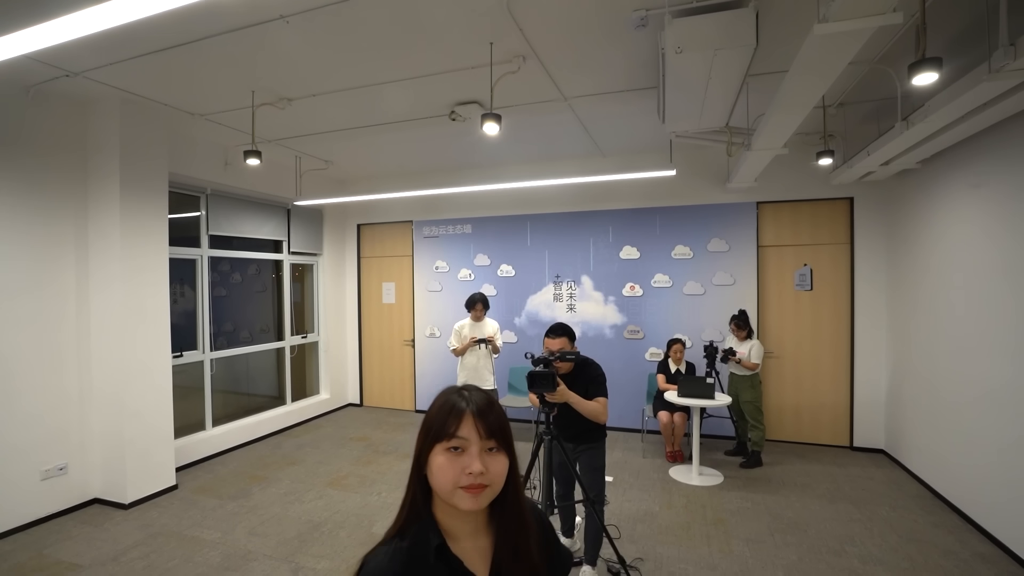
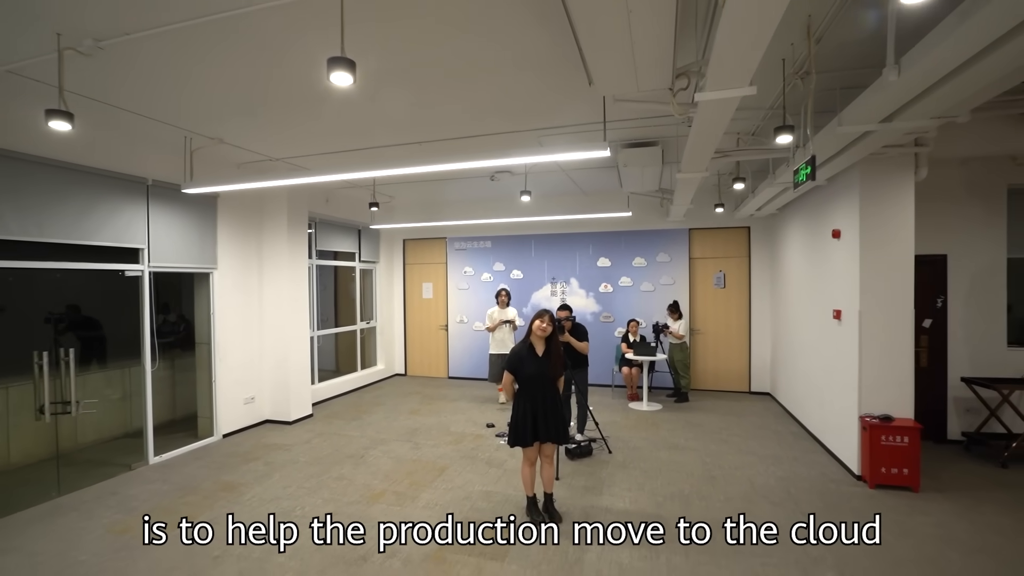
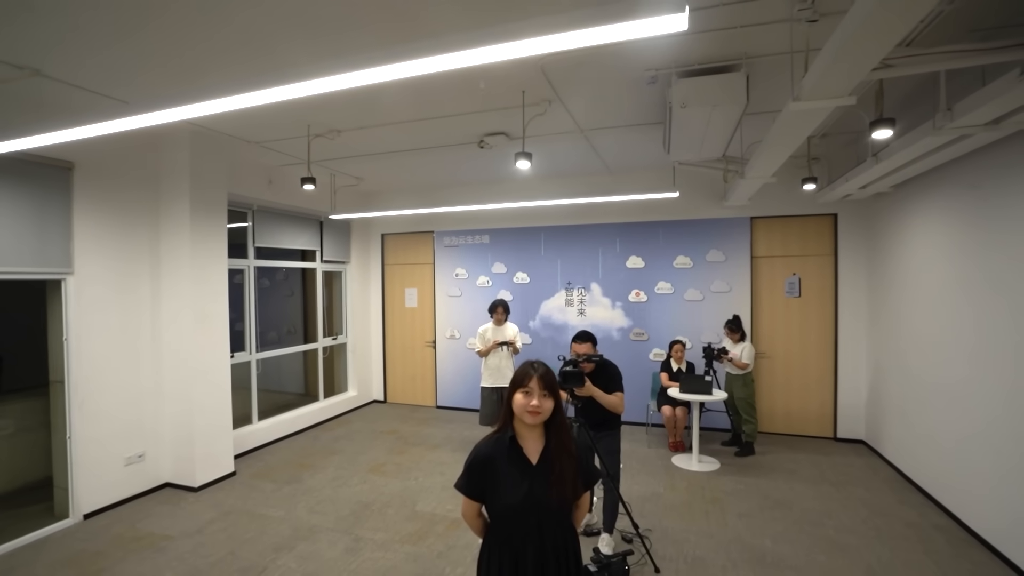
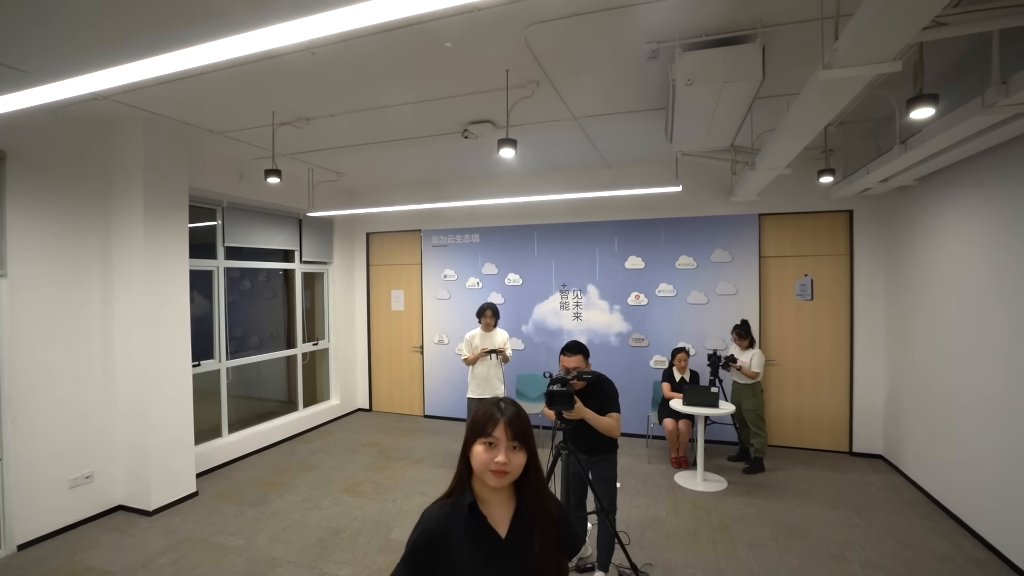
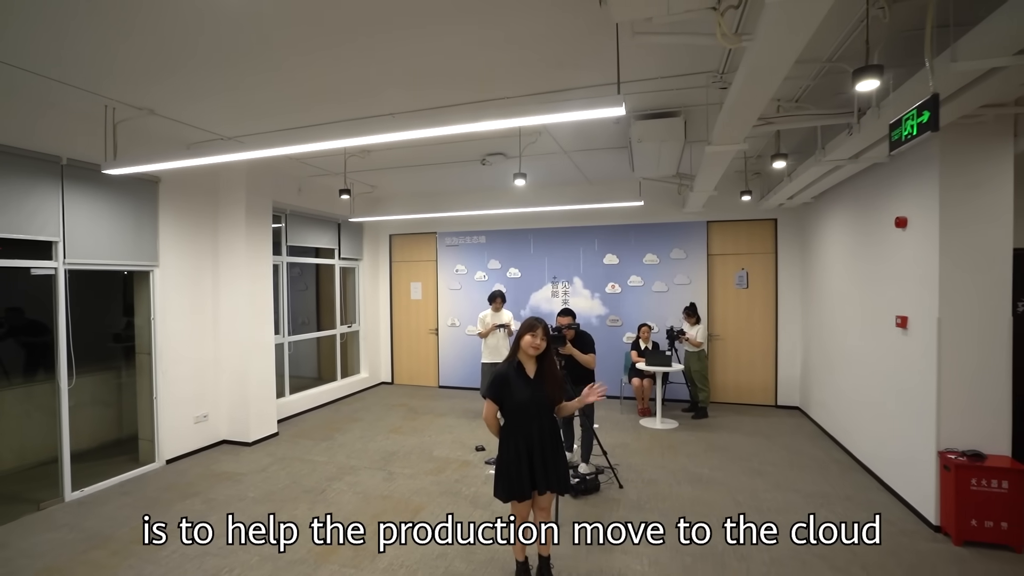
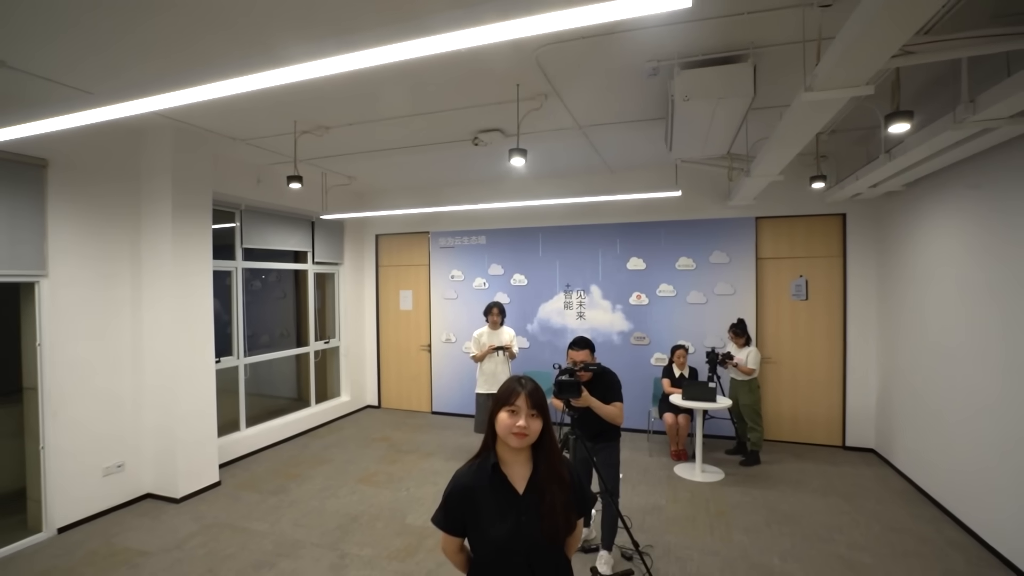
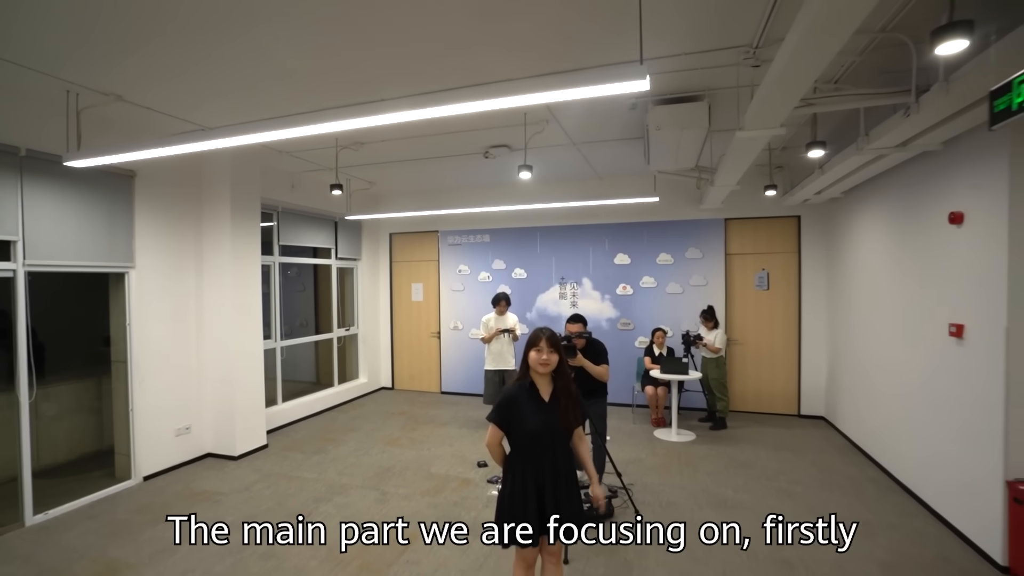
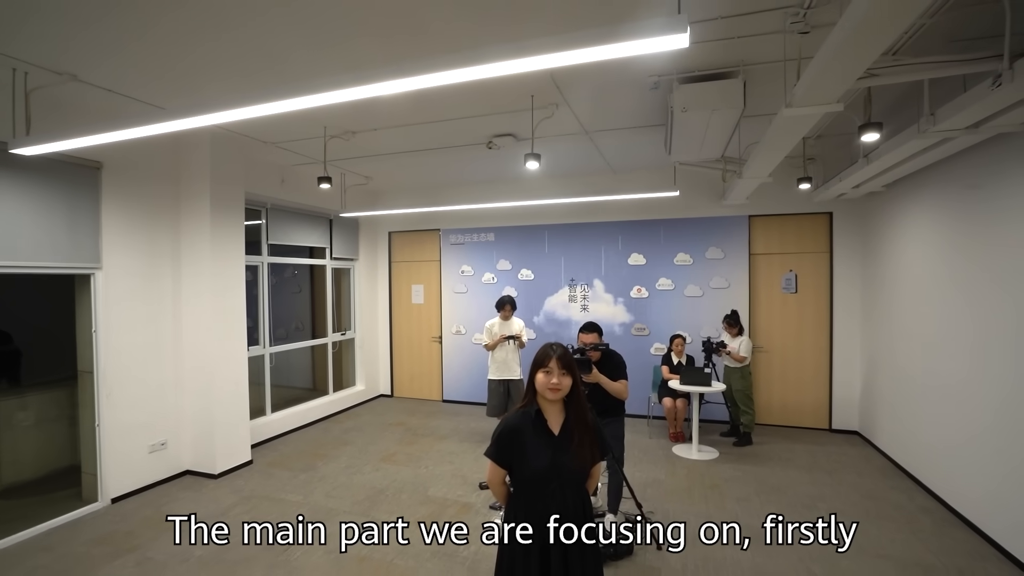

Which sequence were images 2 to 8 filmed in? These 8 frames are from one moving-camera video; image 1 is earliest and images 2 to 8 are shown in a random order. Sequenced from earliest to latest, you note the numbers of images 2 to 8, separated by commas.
4, 6, 3, 8, 7, 5, 2
